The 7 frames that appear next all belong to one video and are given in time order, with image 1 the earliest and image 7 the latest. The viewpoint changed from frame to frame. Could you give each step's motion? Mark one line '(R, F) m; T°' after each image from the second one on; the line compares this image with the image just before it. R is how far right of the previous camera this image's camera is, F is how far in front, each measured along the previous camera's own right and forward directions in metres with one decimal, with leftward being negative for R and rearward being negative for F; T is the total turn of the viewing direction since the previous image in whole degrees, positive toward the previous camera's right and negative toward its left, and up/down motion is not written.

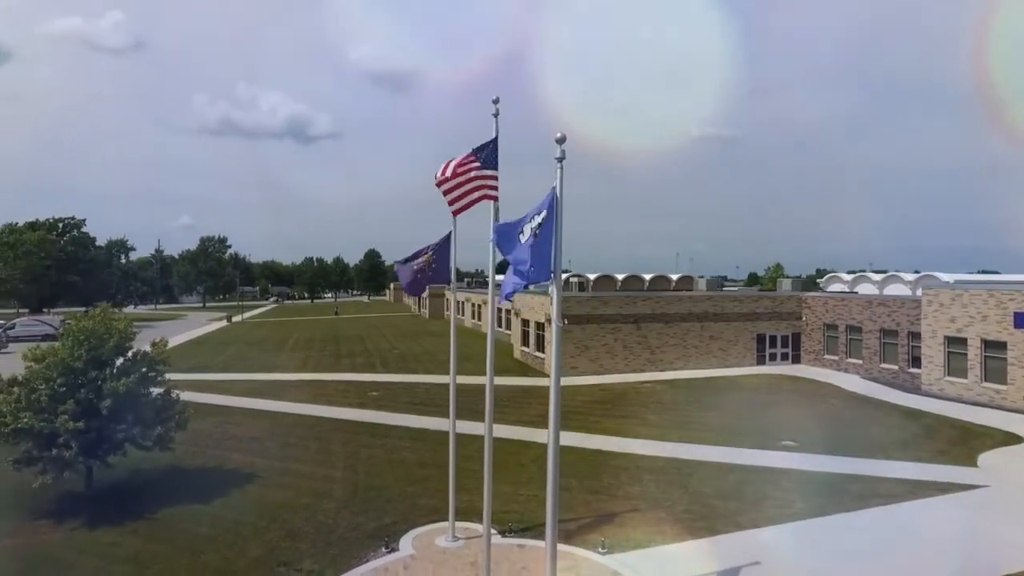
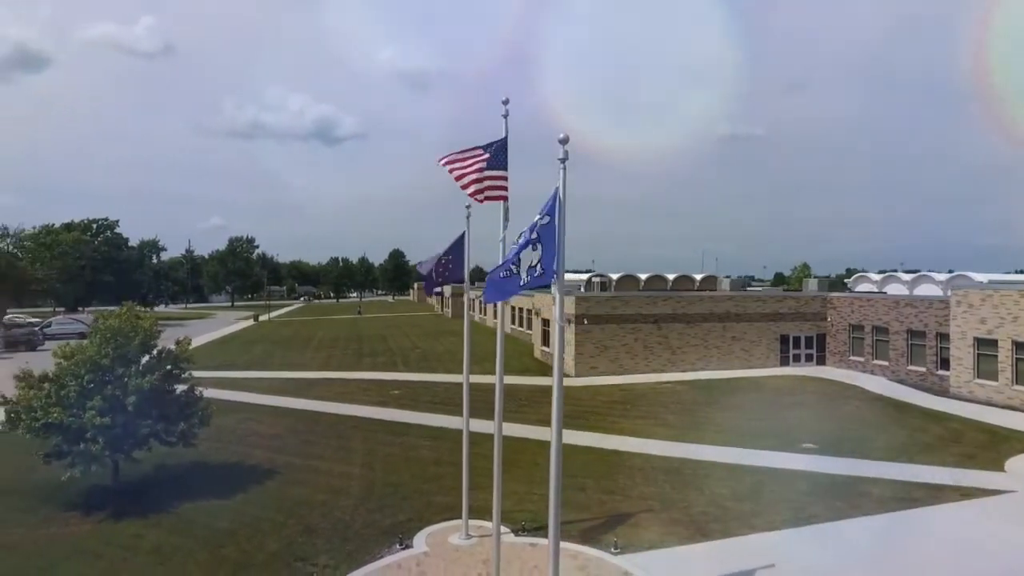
(+0.2, -0.1) m; -2°
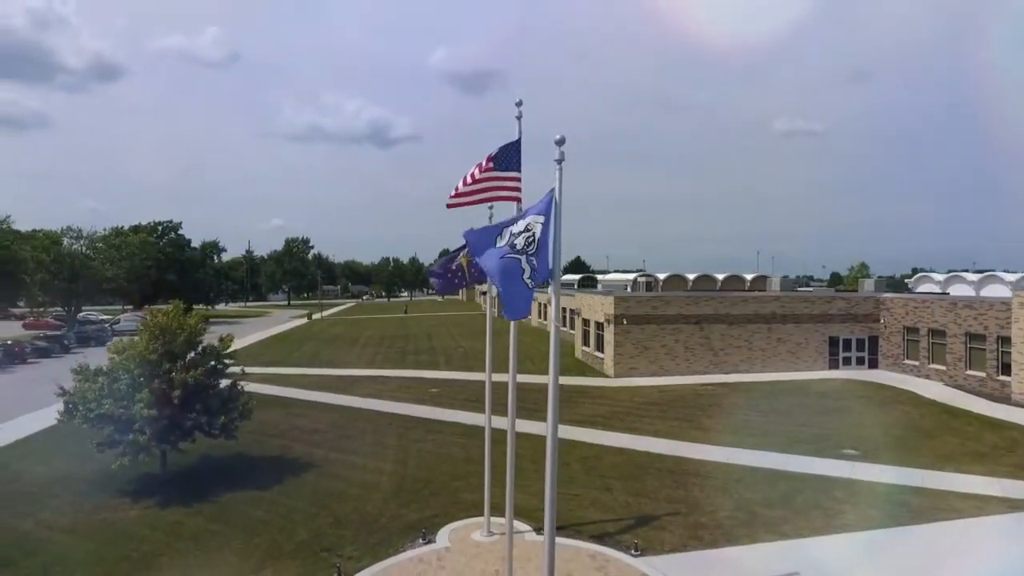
(+0.6, -0.1) m; -5°
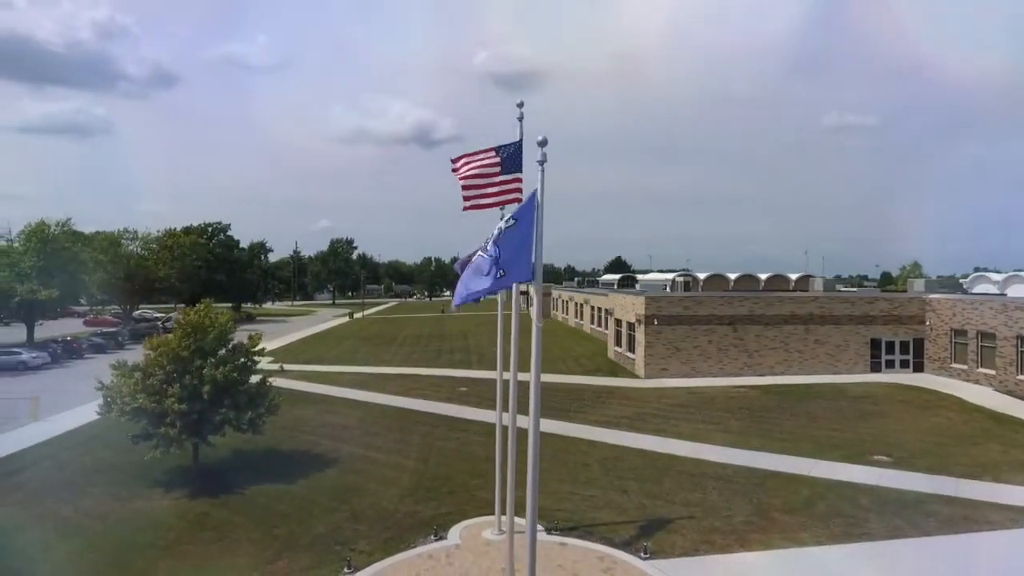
(+0.7, 0.0) m; -4°
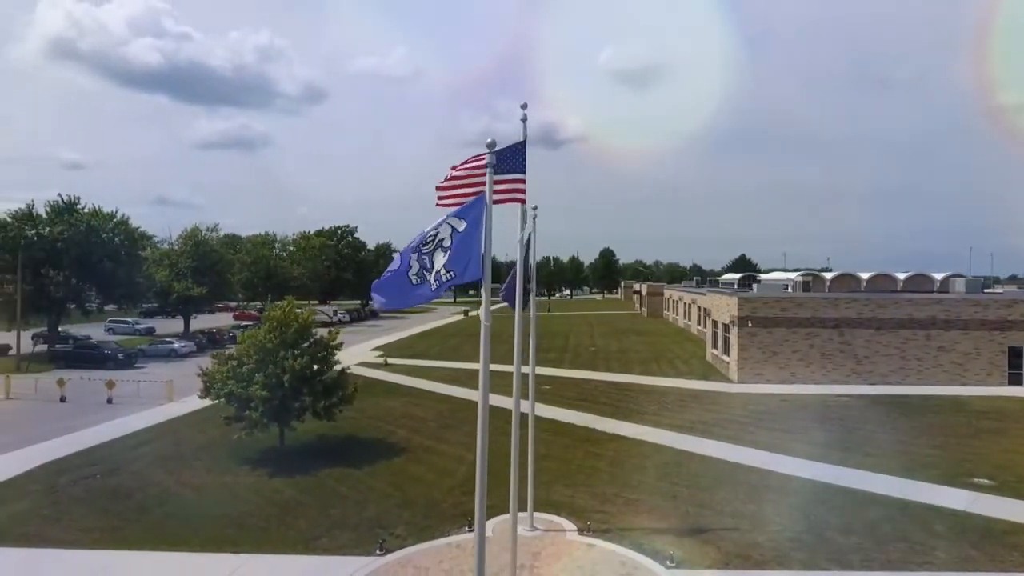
(+1.9, 0.0) m; -12°
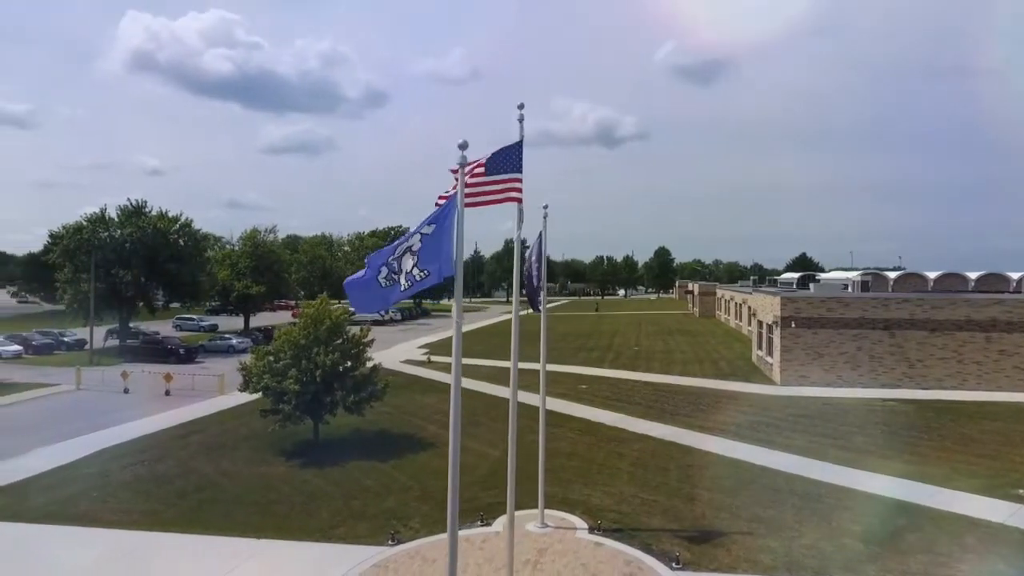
(+0.9, -0.1) m; -5°
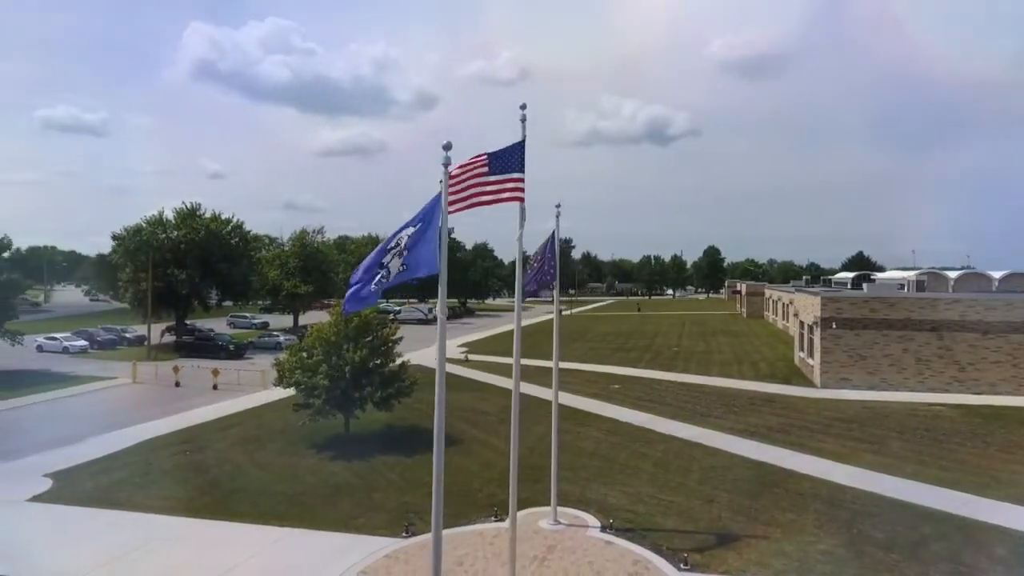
(+0.8, -0.1) m; -5°
